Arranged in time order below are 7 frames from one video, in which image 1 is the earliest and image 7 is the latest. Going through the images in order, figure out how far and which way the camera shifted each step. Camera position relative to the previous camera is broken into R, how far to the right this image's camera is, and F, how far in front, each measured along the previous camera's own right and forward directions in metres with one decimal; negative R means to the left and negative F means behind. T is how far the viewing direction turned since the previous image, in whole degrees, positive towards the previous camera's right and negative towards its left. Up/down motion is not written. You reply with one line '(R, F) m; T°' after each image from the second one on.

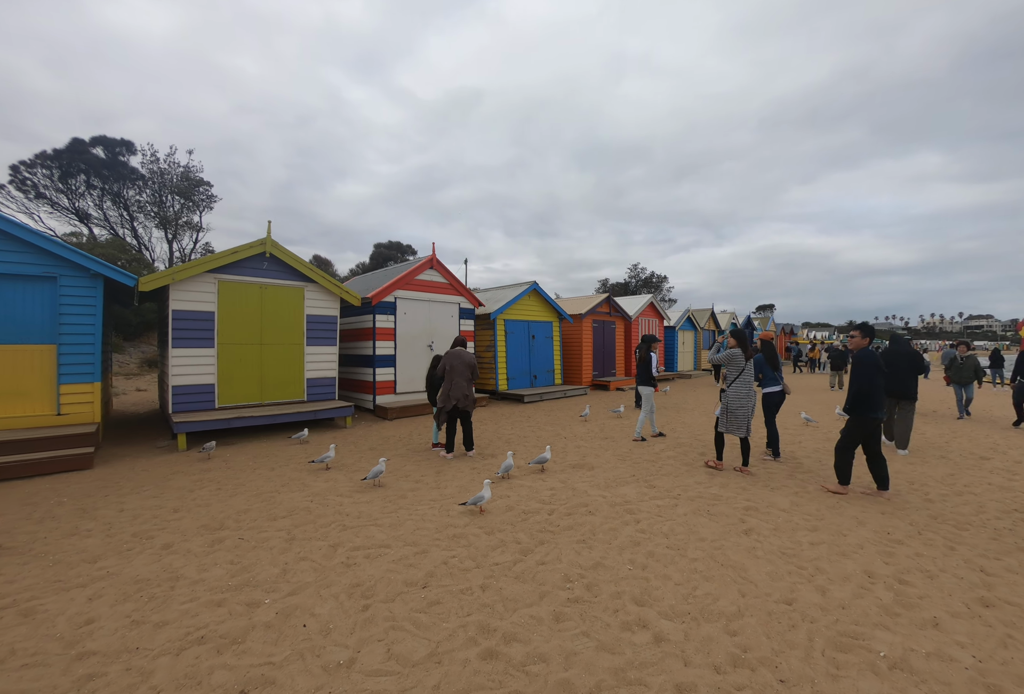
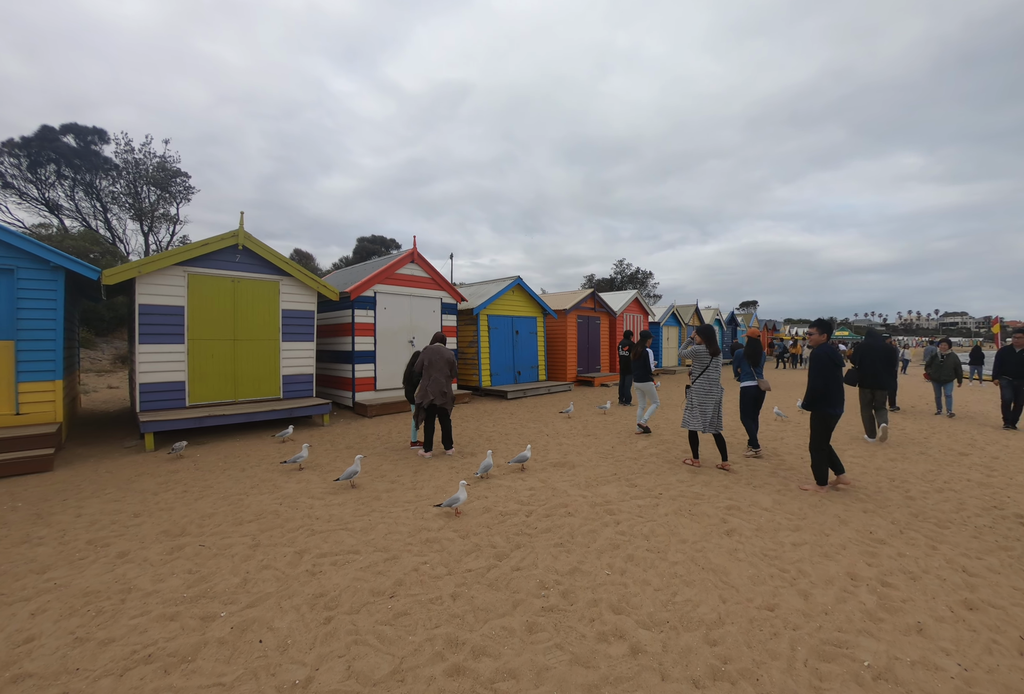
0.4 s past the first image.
(+0.1, +0.2) m; +2°
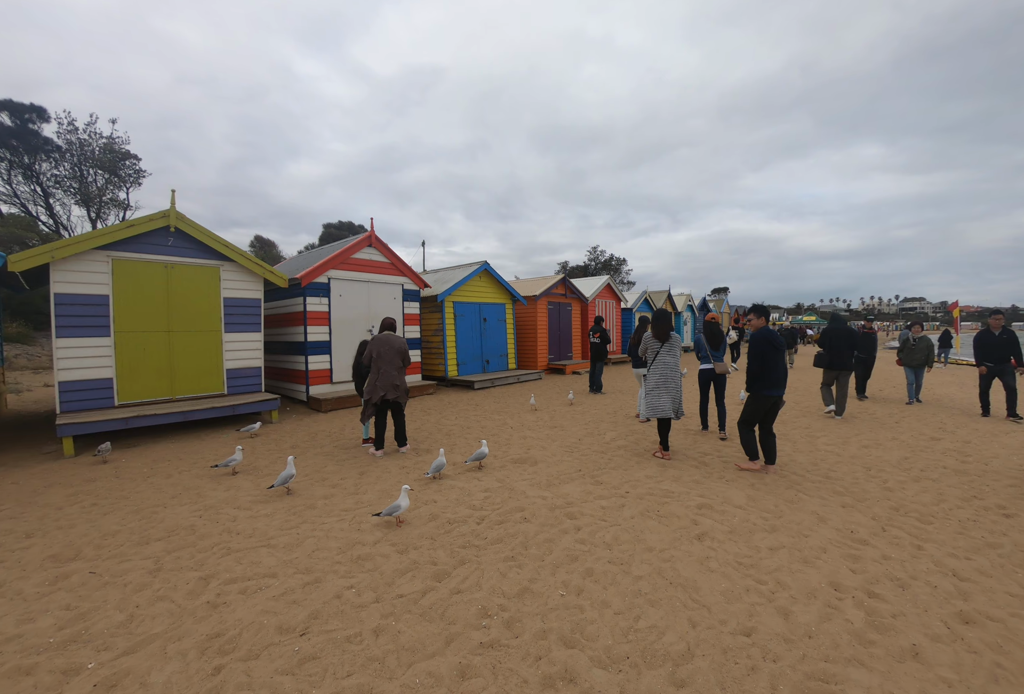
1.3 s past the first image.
(+0.3, +0.6) m; +3°
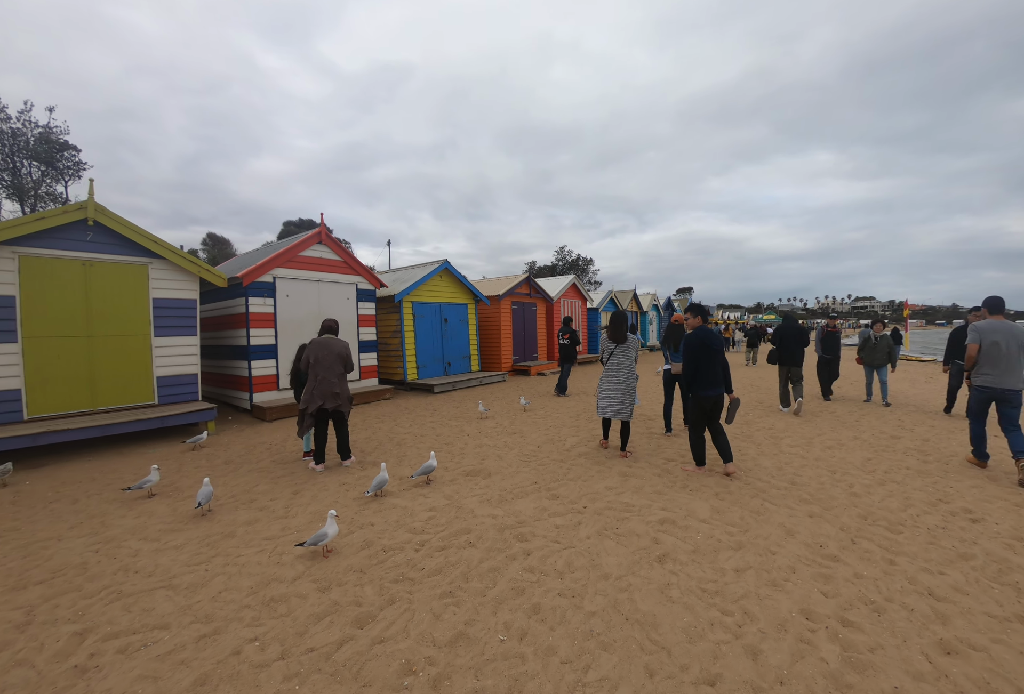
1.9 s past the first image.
(+0.2, +0.4) m; +4°
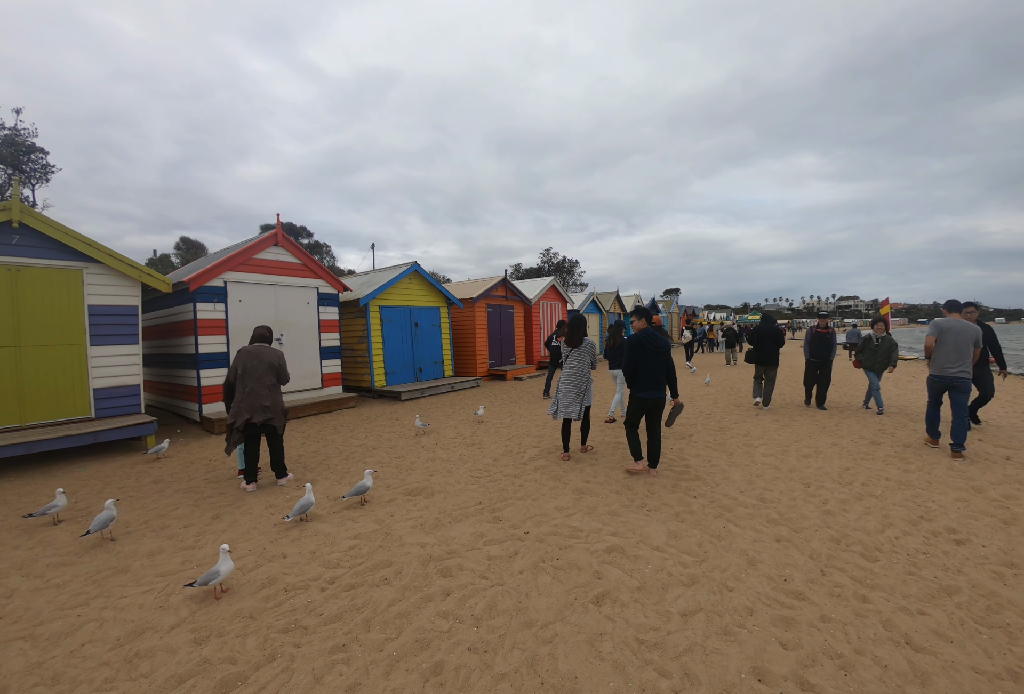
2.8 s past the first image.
(+0.5, +0.5) m; +1°
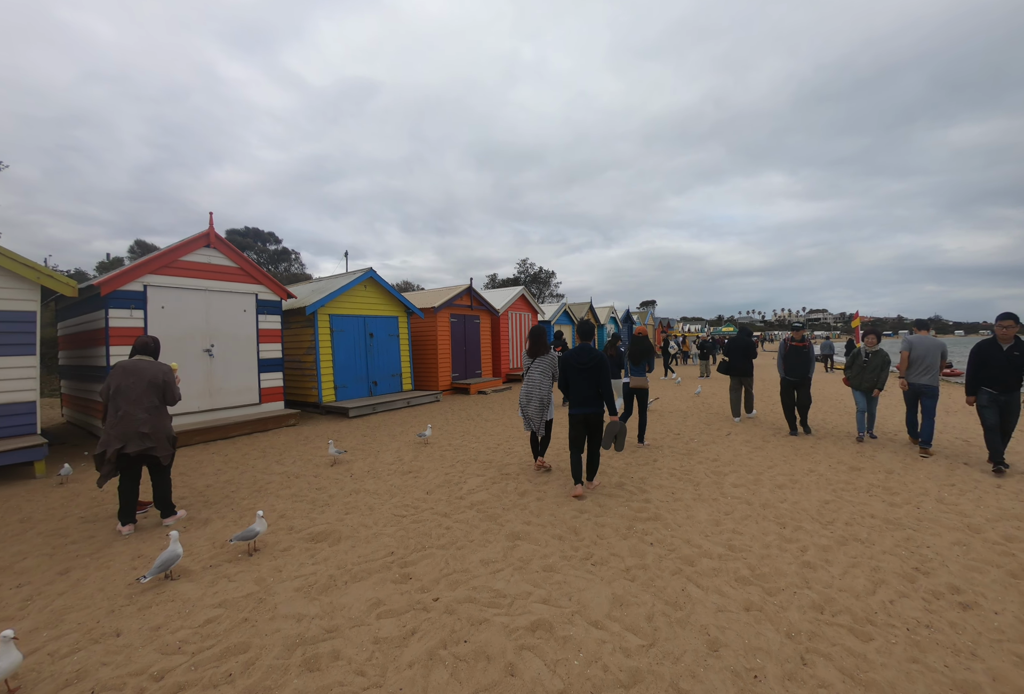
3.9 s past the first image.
(+0.5, +0.7) m; +3°
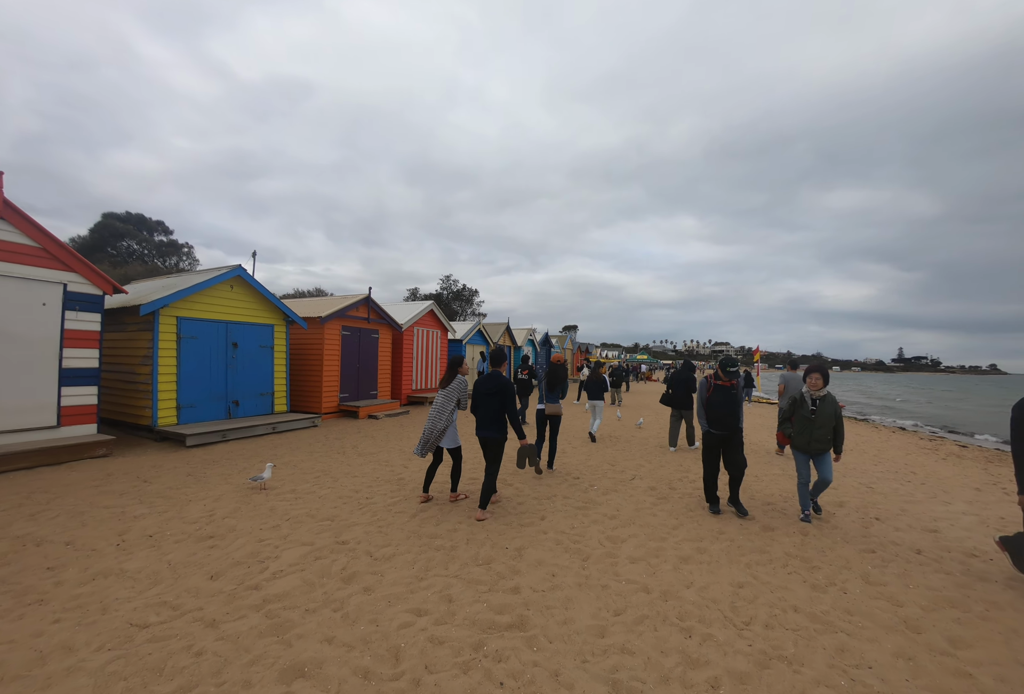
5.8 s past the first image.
(+0.7, +1.1) m; +9°
